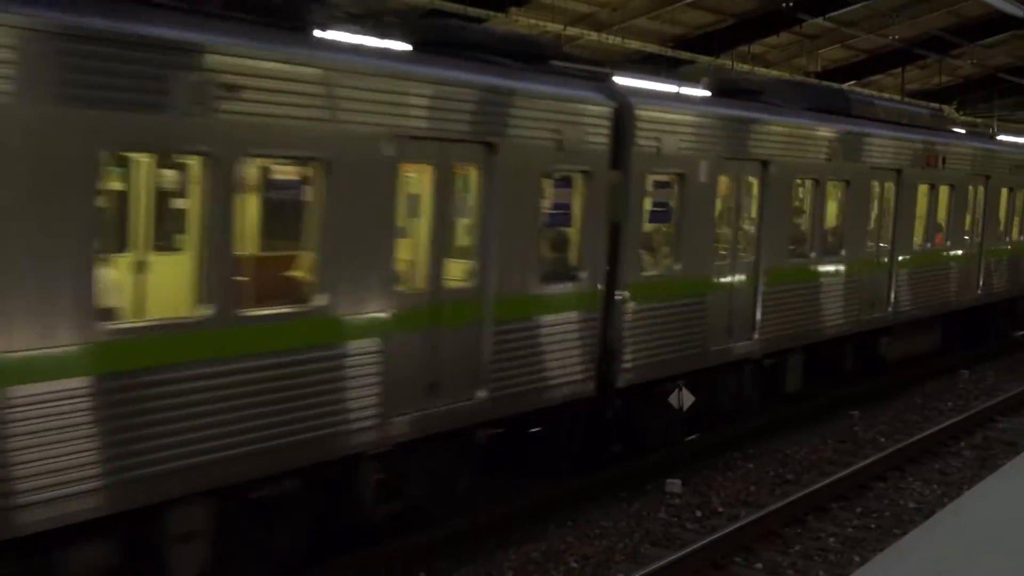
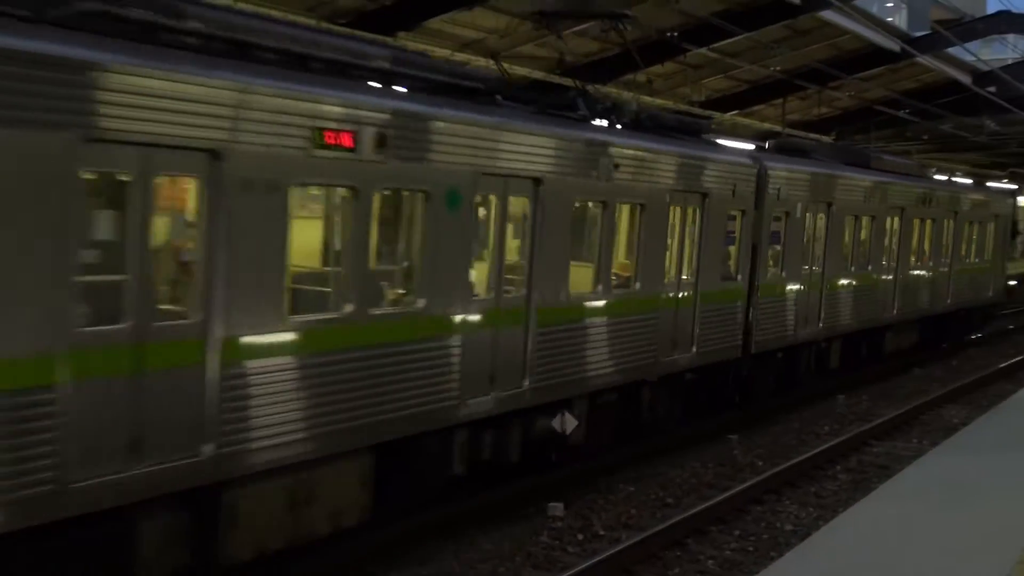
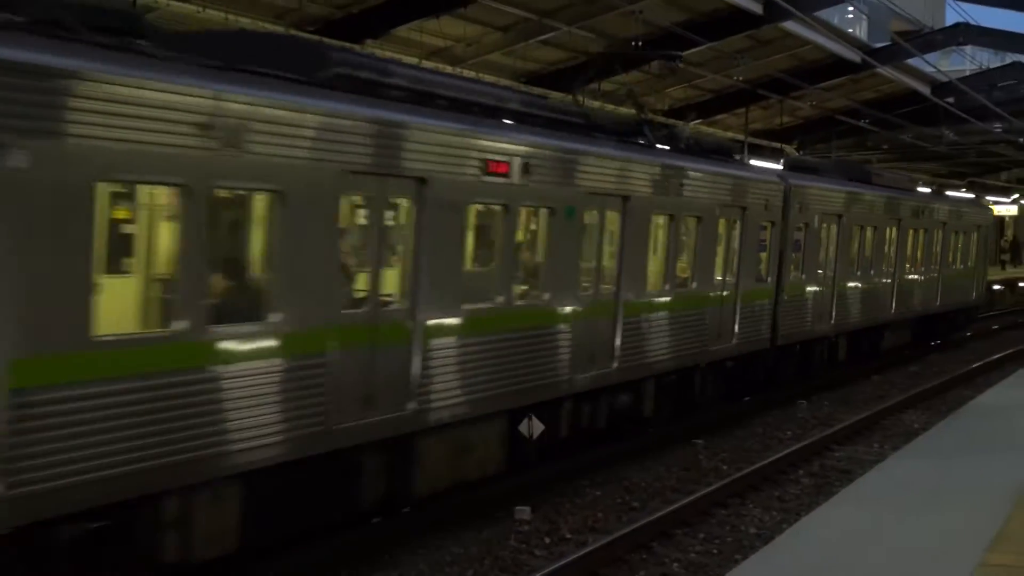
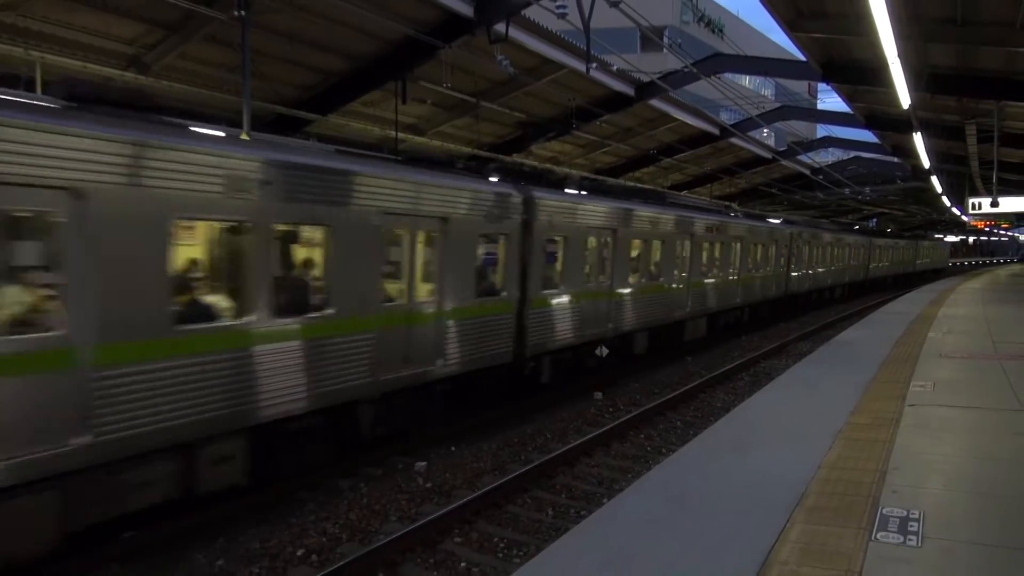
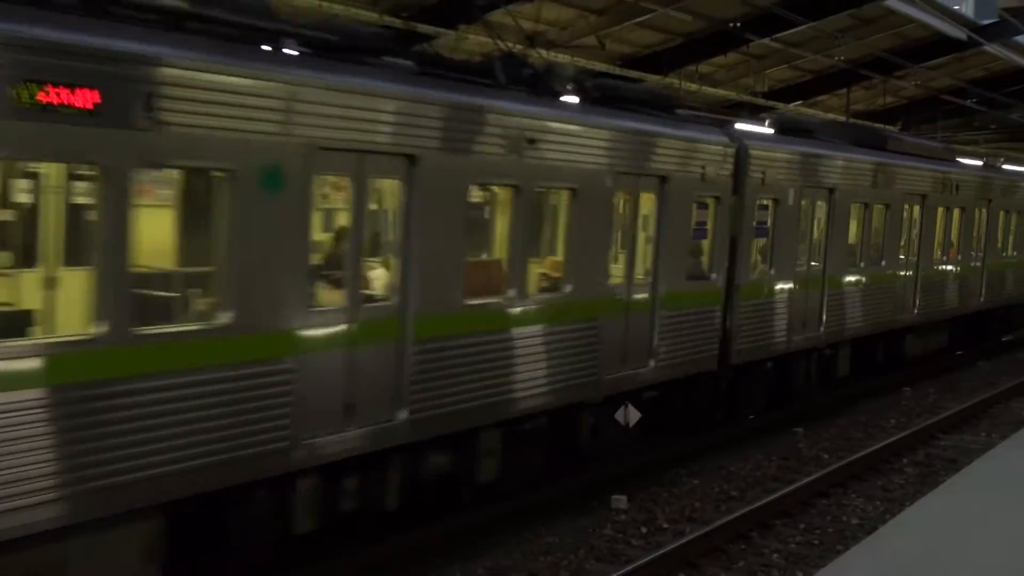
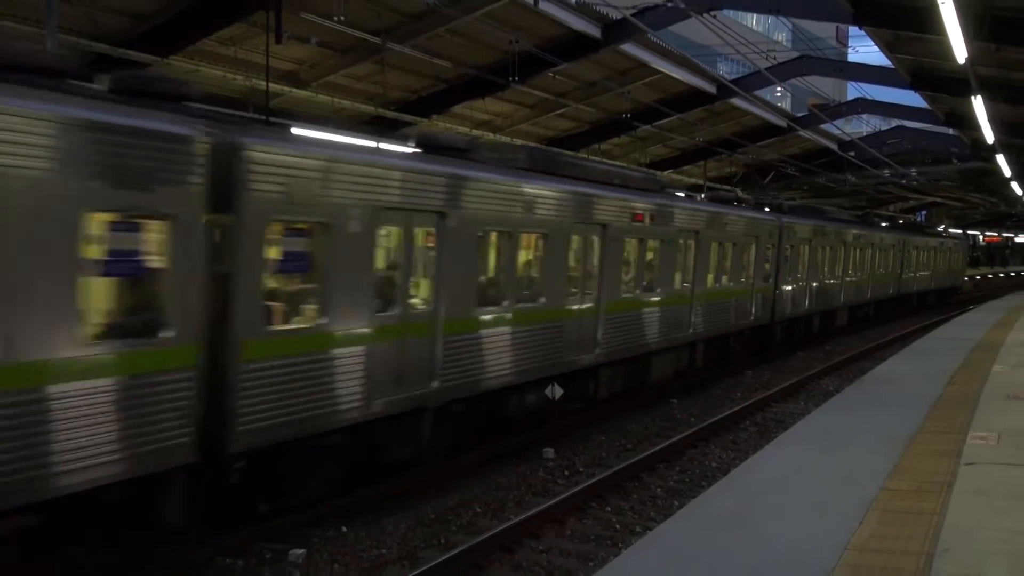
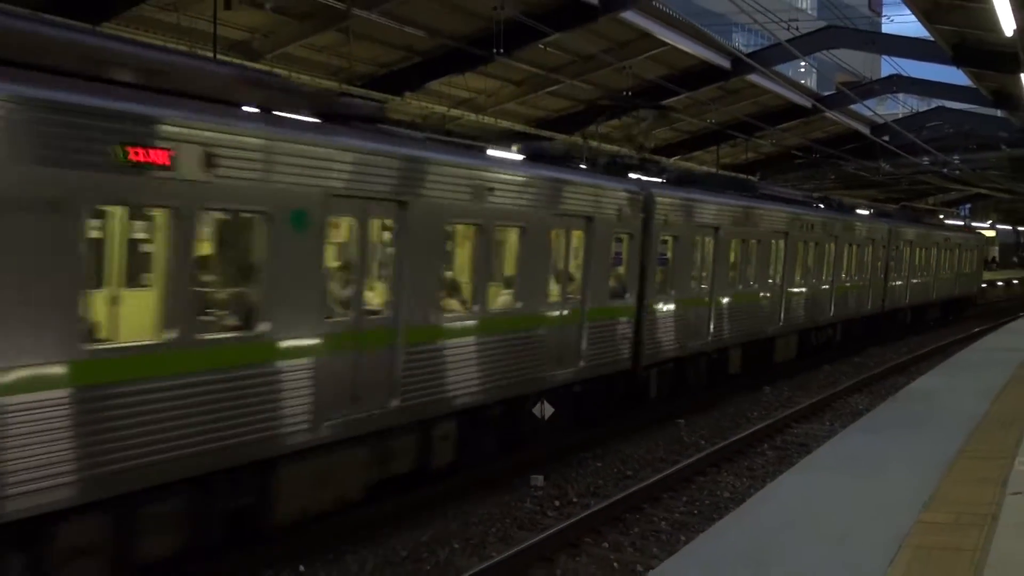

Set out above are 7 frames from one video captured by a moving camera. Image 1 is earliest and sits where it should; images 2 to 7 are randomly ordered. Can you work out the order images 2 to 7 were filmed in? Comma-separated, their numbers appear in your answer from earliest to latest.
5, 2, 3, 7, 6, 4
